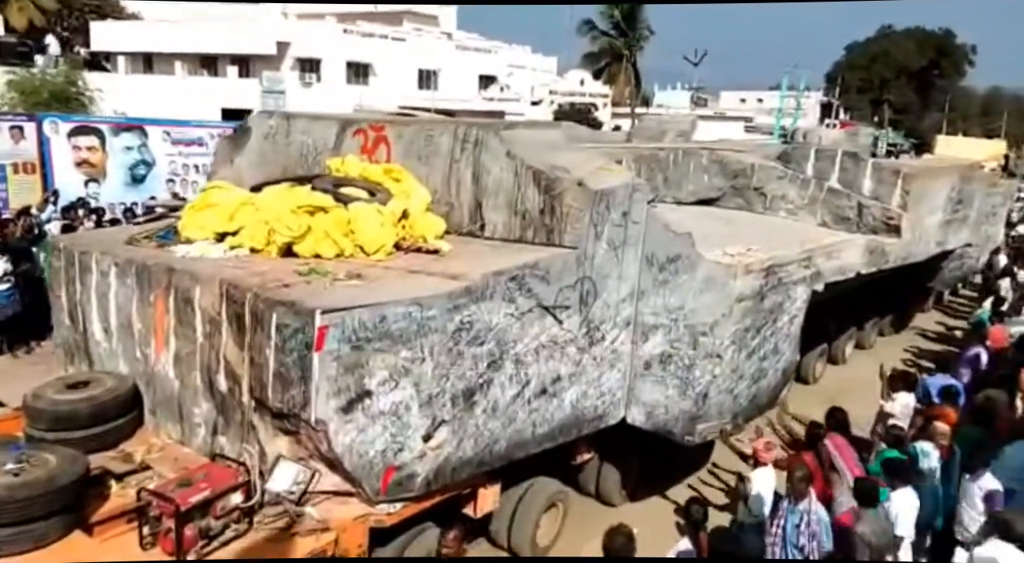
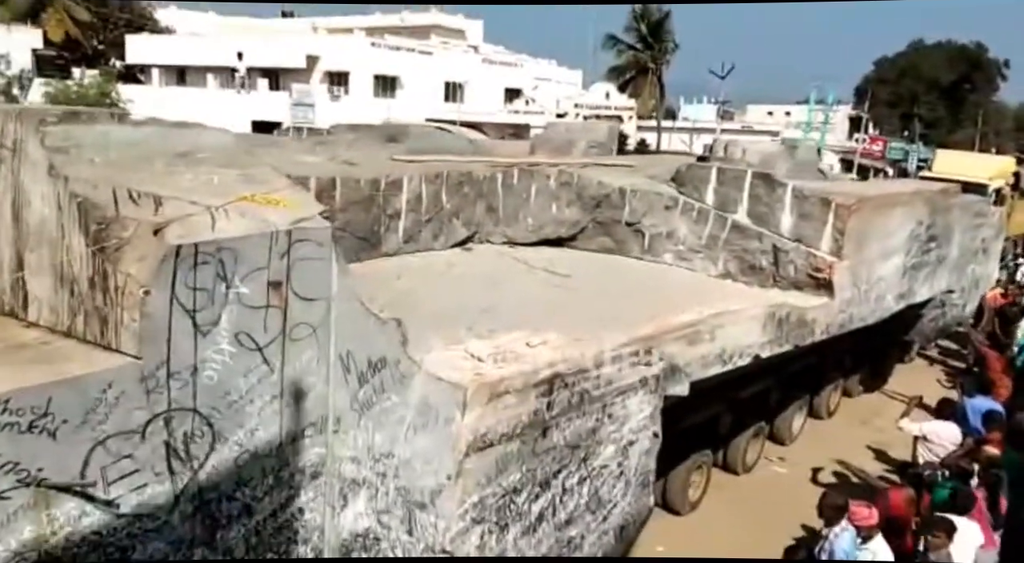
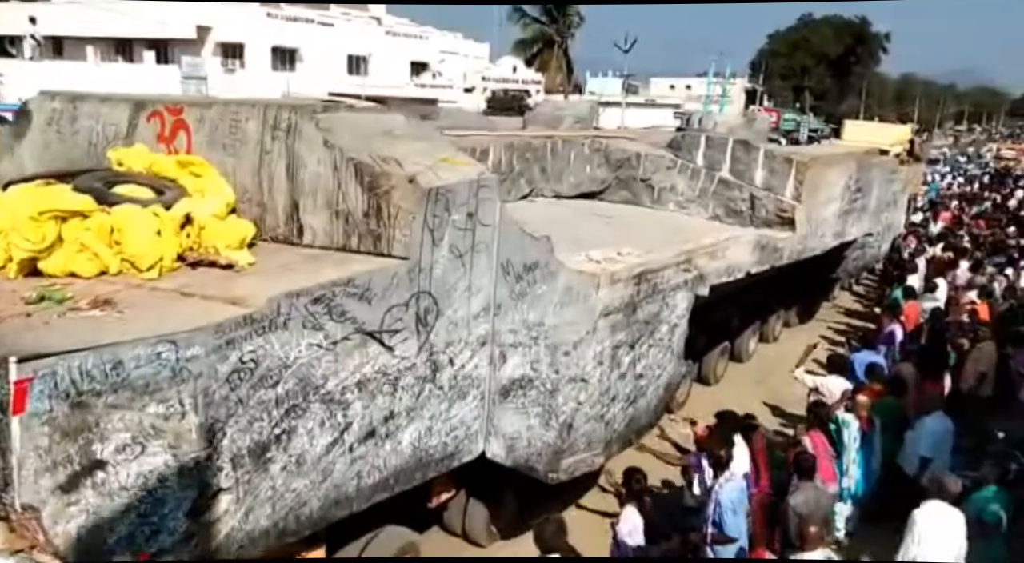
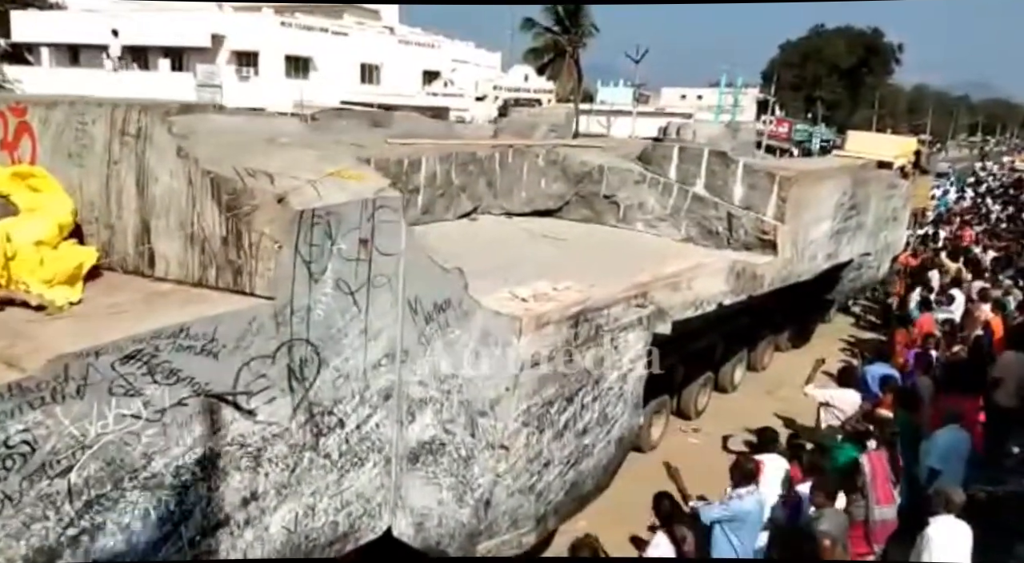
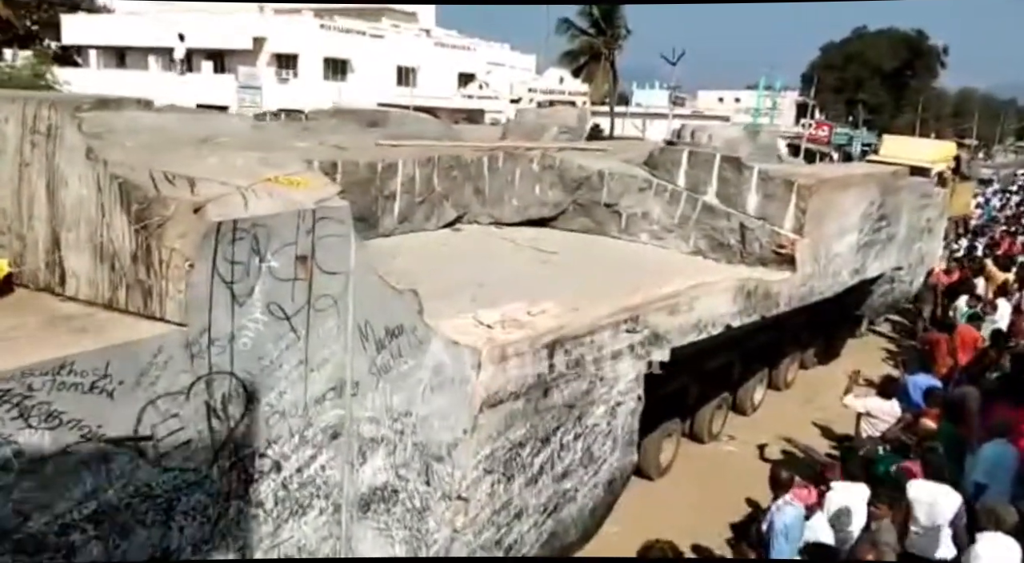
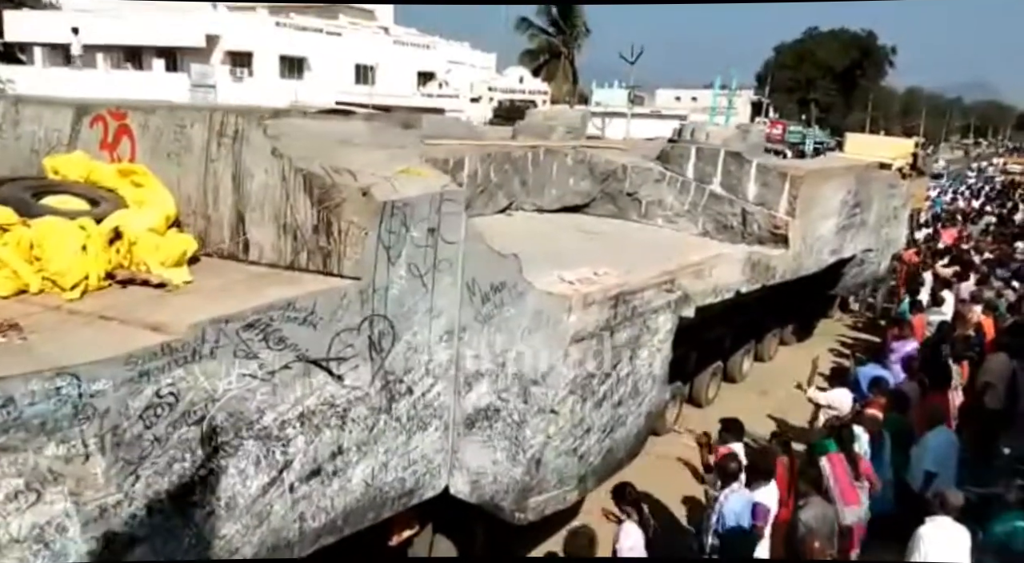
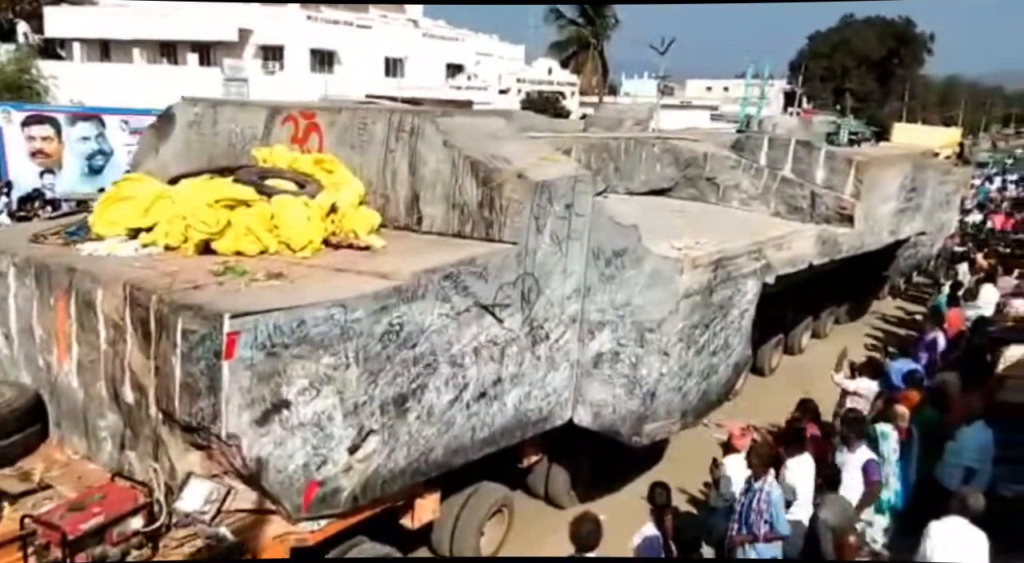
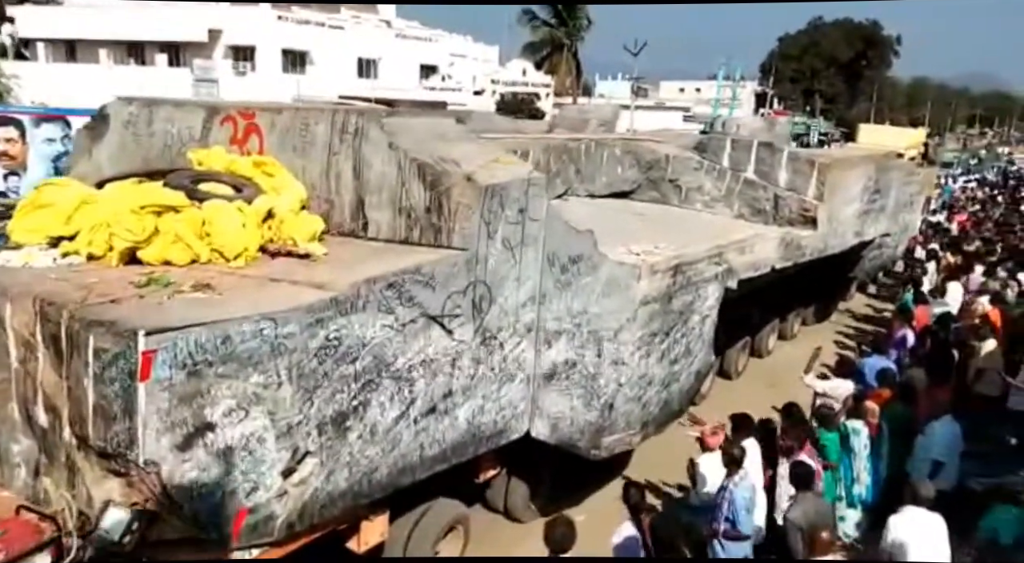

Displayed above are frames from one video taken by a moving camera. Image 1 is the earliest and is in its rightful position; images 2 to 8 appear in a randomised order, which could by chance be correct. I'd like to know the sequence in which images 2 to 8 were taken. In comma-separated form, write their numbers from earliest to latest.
7, 8, 3, 6, 4, 5, 2
